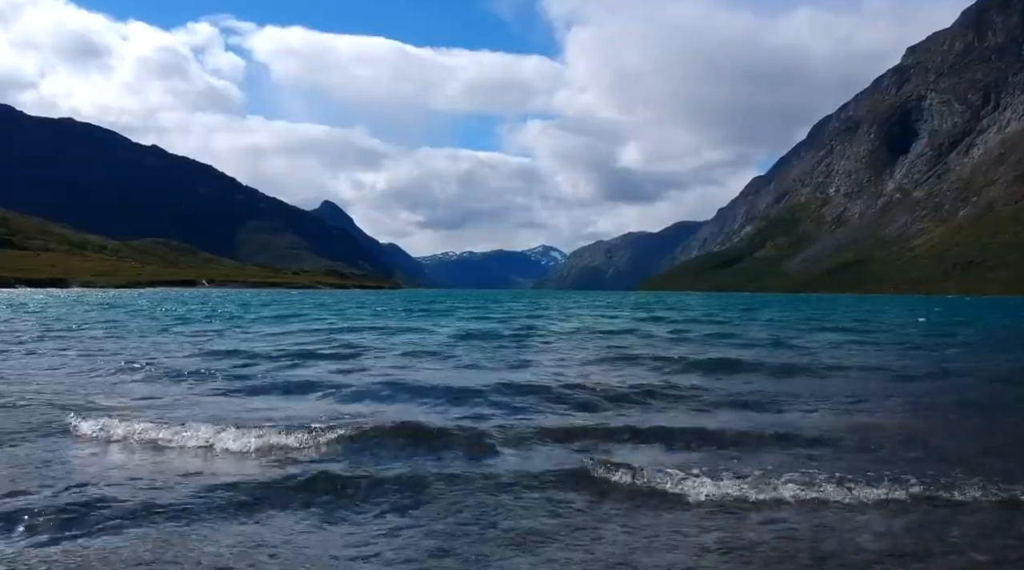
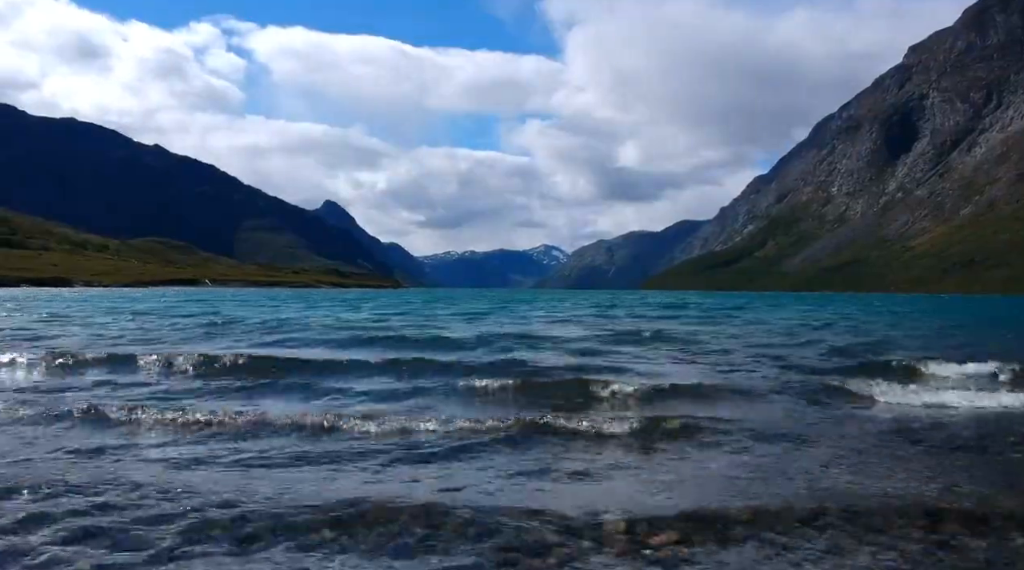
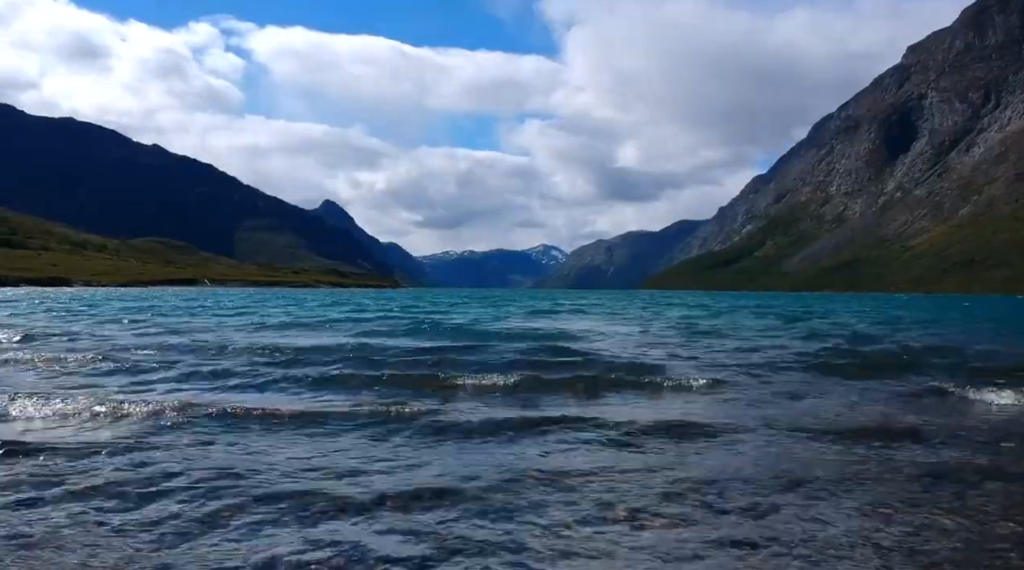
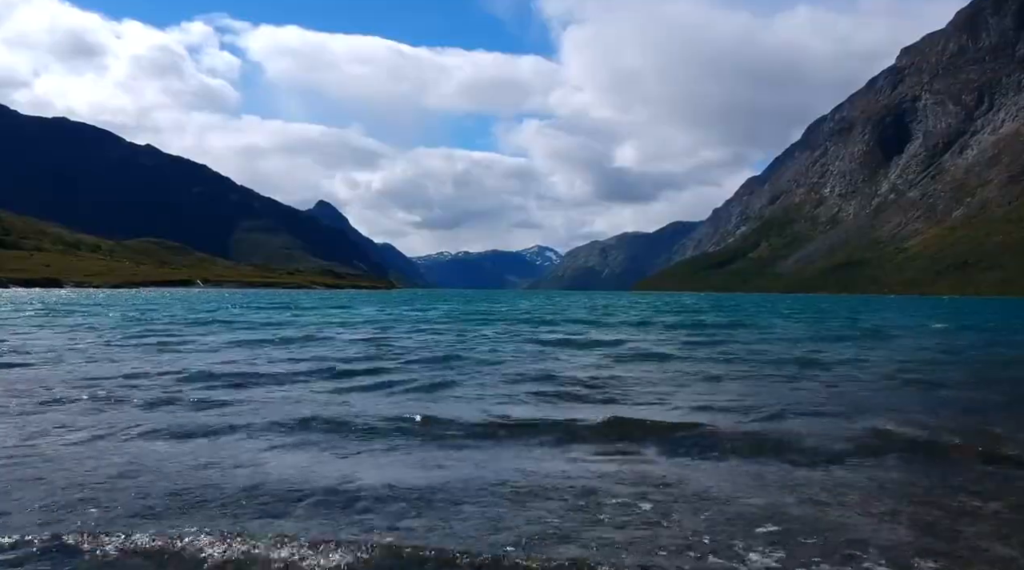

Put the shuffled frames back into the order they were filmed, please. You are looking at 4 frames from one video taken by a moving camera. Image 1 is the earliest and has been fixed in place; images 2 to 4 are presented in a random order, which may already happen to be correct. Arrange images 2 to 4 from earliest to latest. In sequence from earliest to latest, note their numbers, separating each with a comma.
4, 3, 2
